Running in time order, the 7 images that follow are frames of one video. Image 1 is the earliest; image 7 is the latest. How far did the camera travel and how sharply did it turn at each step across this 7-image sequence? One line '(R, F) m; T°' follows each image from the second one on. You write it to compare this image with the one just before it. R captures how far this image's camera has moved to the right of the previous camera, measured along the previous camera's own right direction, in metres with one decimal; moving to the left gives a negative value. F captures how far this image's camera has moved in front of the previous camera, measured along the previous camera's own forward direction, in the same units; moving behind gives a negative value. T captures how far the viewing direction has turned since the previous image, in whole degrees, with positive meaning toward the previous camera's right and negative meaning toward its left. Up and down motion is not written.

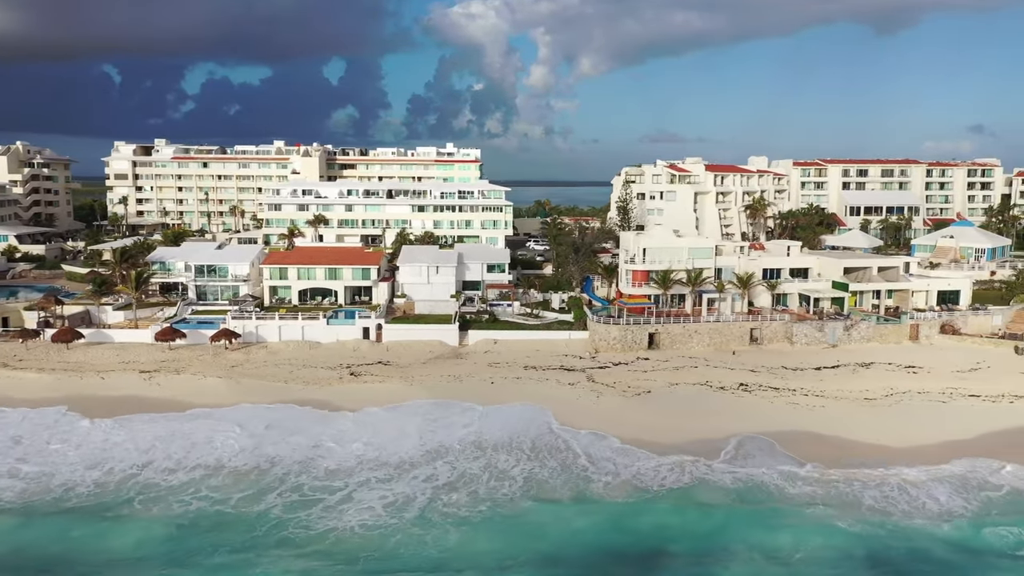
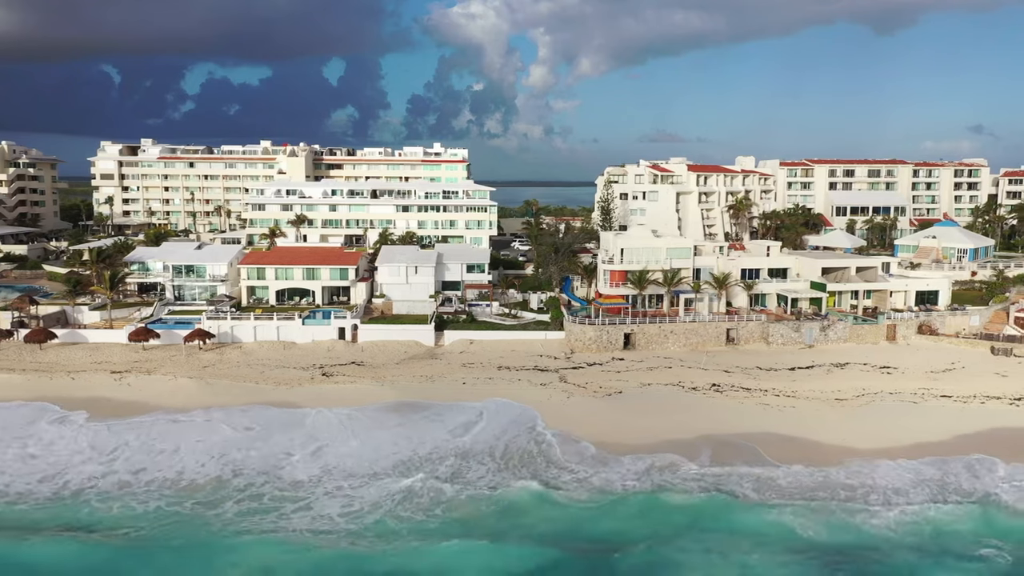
(+1.5, +0.1) m; 0°
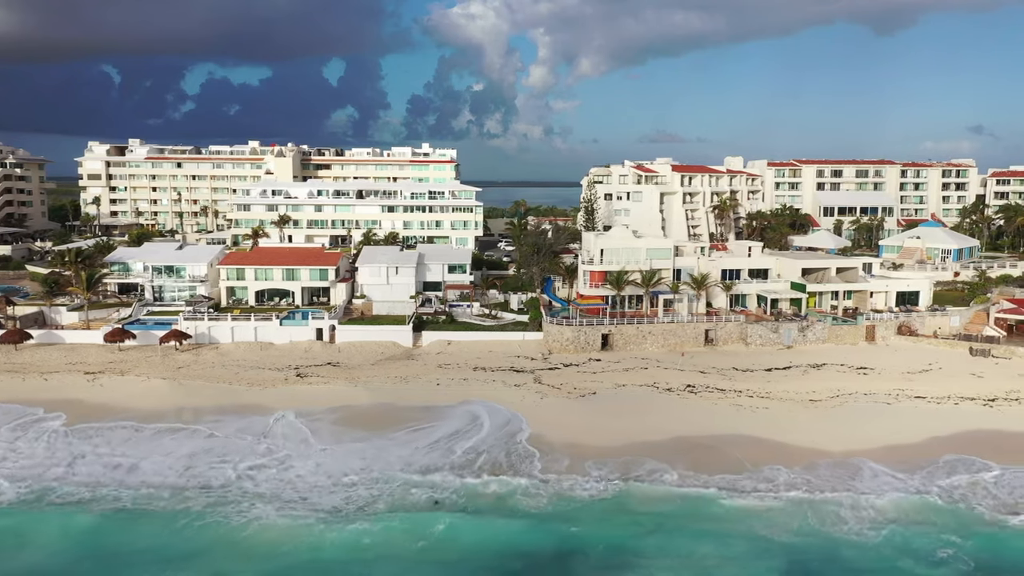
(+1.4, +0.1) m; 0°
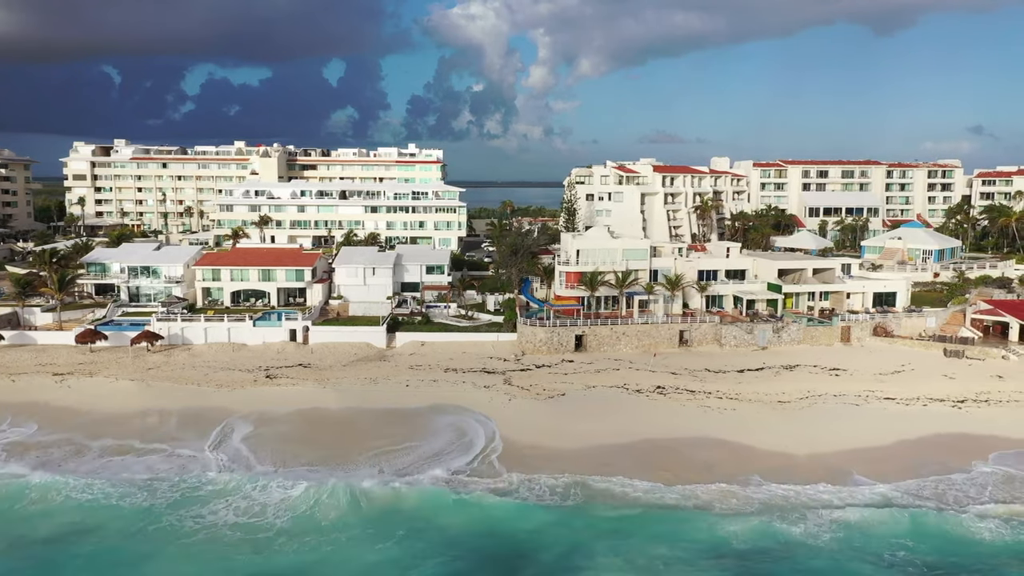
(+1.6, +0.1) m; 0°
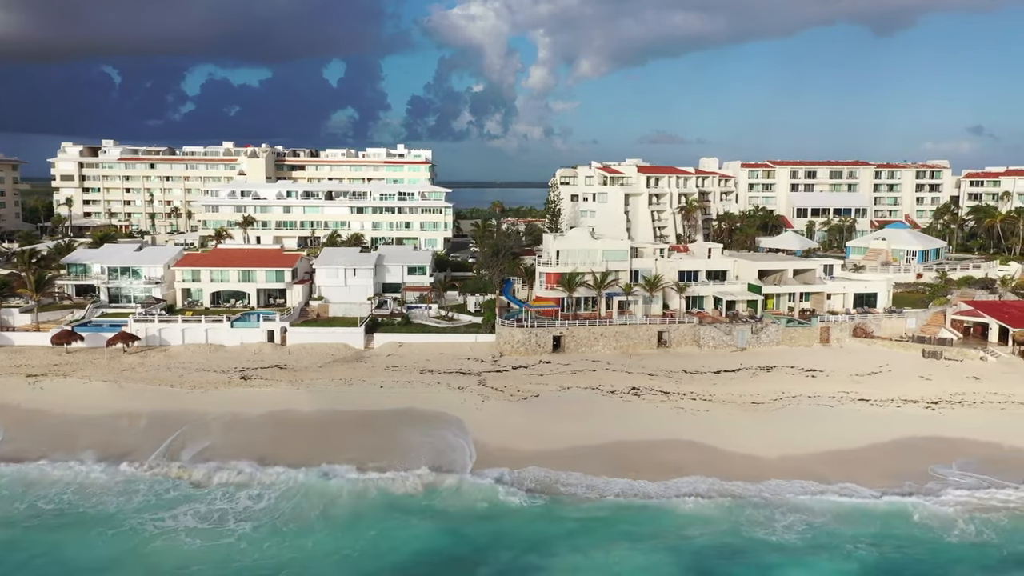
(+1.4, +0.1) m; 0°
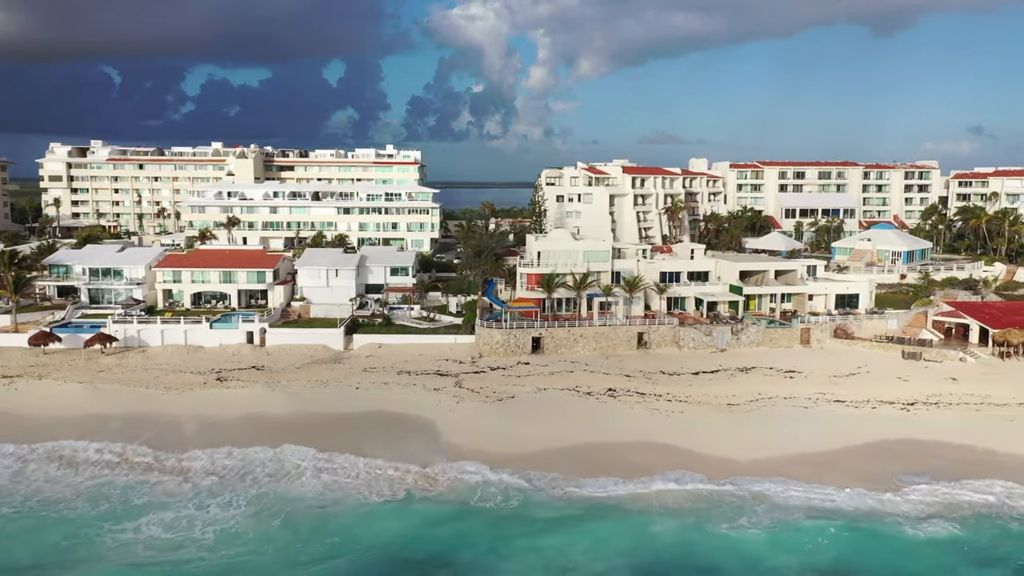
(+1.3, +0.1) m; 0°
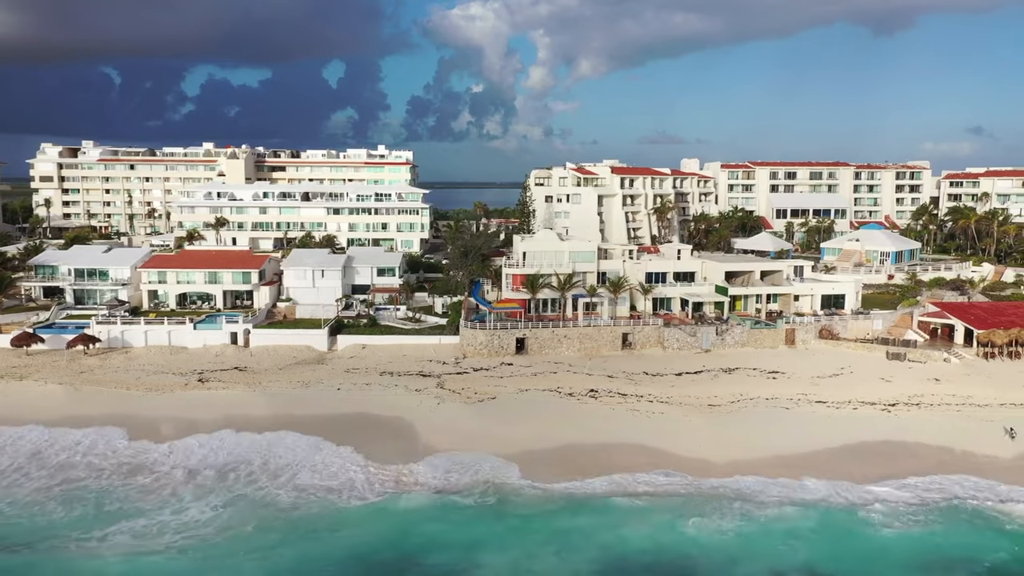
(+1.0, +0.1) m; 0°
